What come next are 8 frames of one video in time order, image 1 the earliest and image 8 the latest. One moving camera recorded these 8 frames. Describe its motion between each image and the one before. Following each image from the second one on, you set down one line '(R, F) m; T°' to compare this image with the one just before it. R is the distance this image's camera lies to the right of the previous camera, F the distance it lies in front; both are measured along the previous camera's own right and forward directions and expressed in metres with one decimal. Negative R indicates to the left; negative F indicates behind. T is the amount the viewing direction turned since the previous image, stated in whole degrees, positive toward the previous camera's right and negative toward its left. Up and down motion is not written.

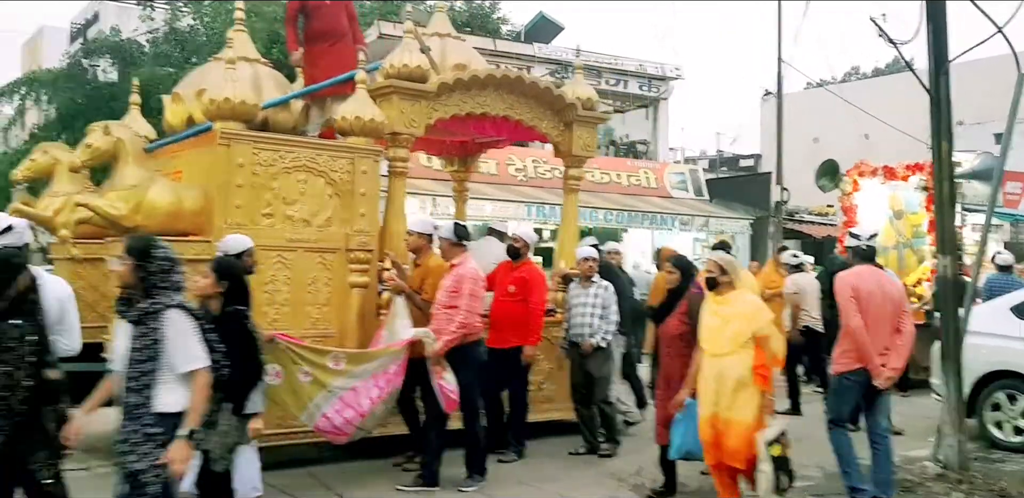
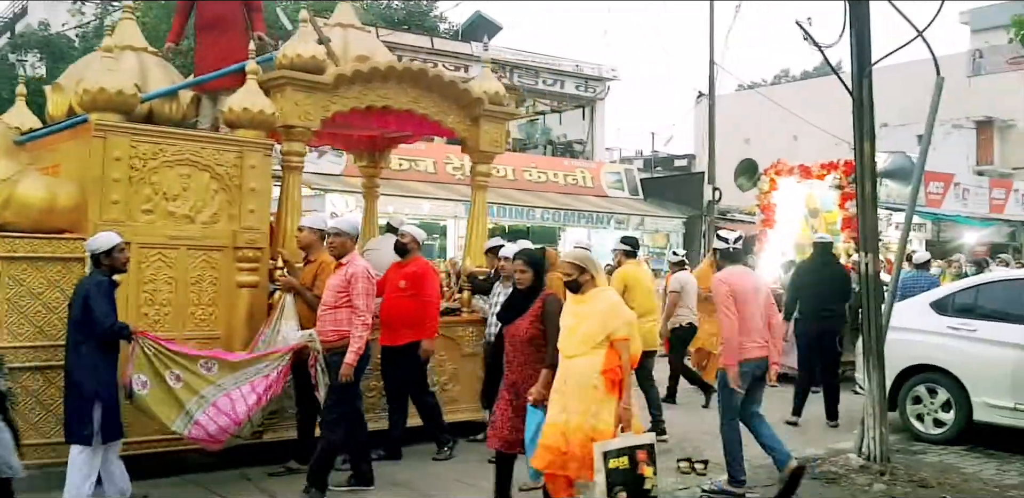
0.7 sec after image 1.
(+0.3, +0.2) m; +4°
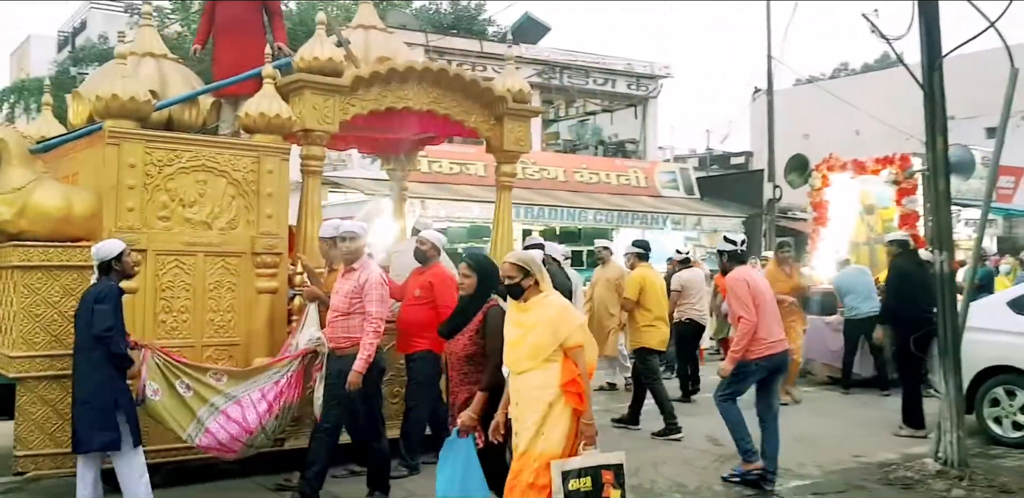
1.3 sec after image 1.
(+0.2, +0.2) m; -3°
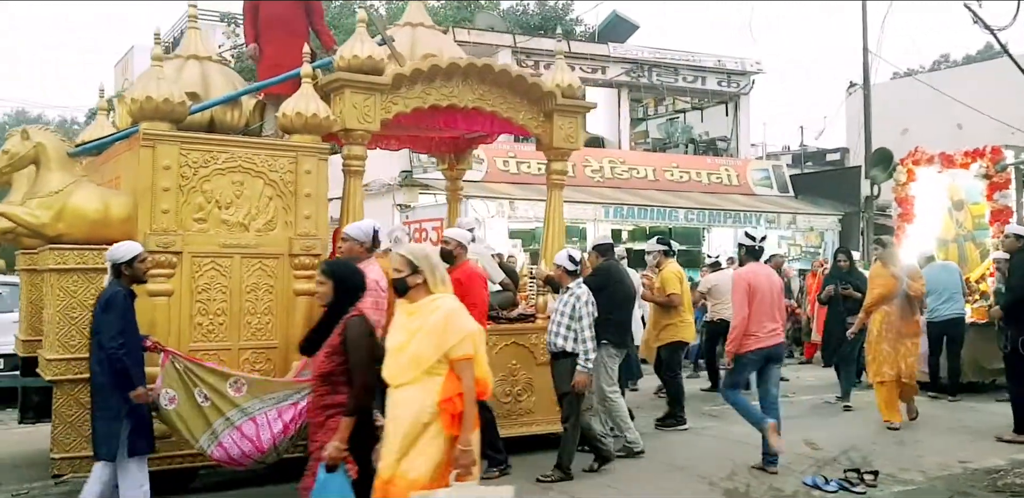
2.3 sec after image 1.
(+0.3, +0.3) m; -6°
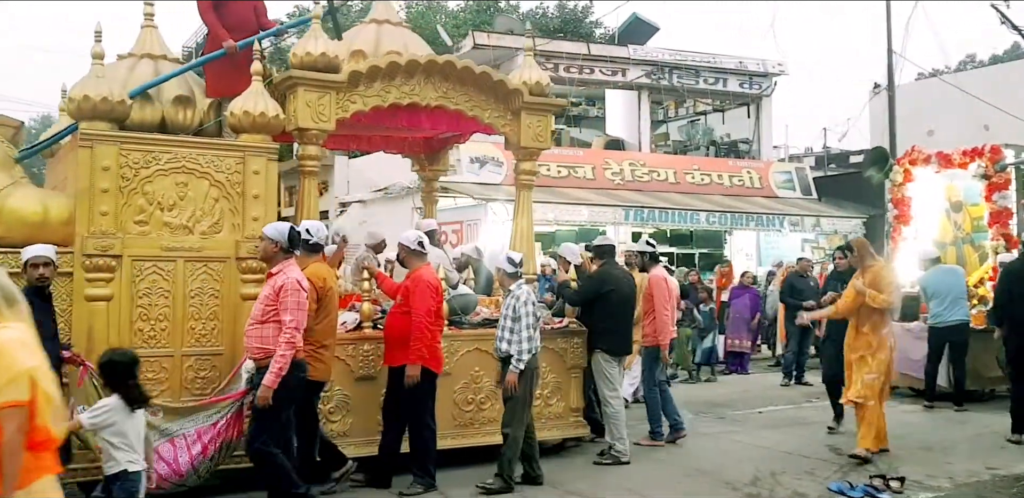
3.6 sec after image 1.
(+0.4, +0.2) m; -1°
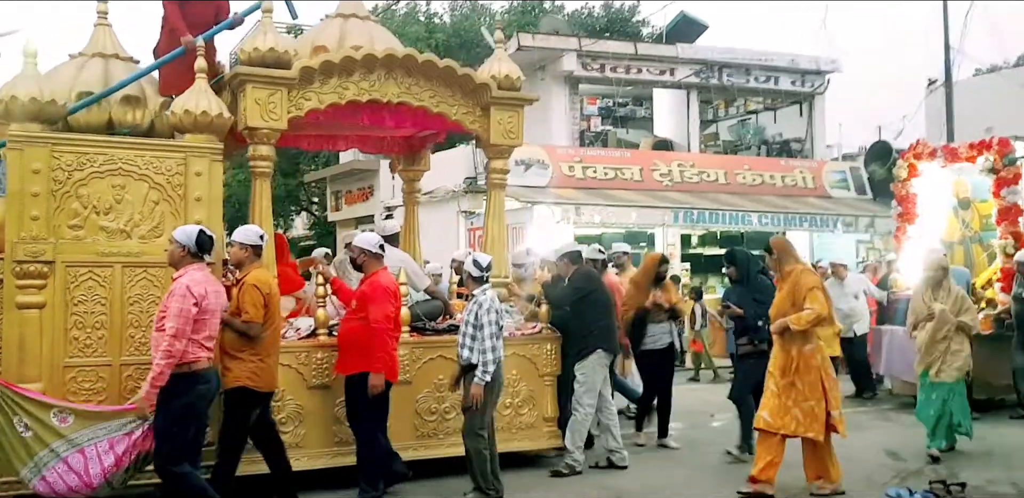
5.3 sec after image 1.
(+0.5, +0.3) m; -3°
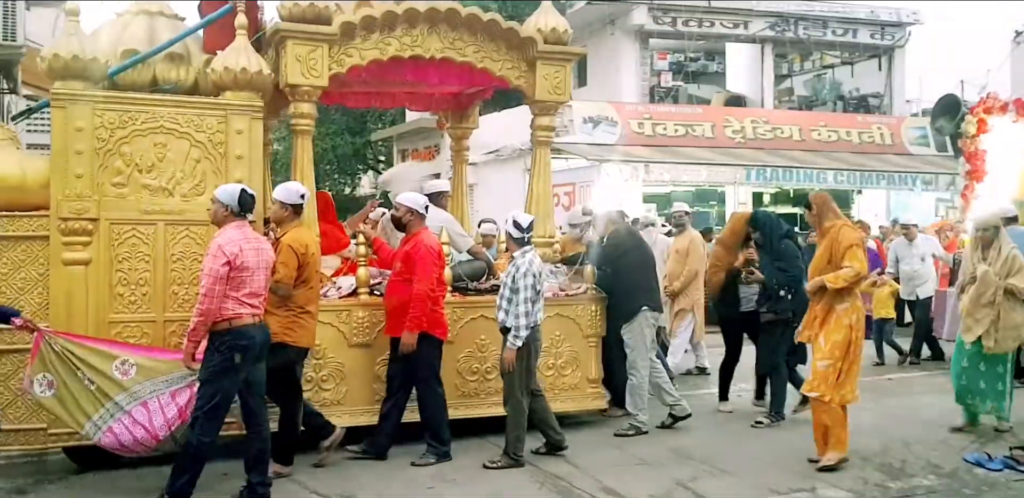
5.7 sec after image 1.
(+0.2, +0.1) m; -4°
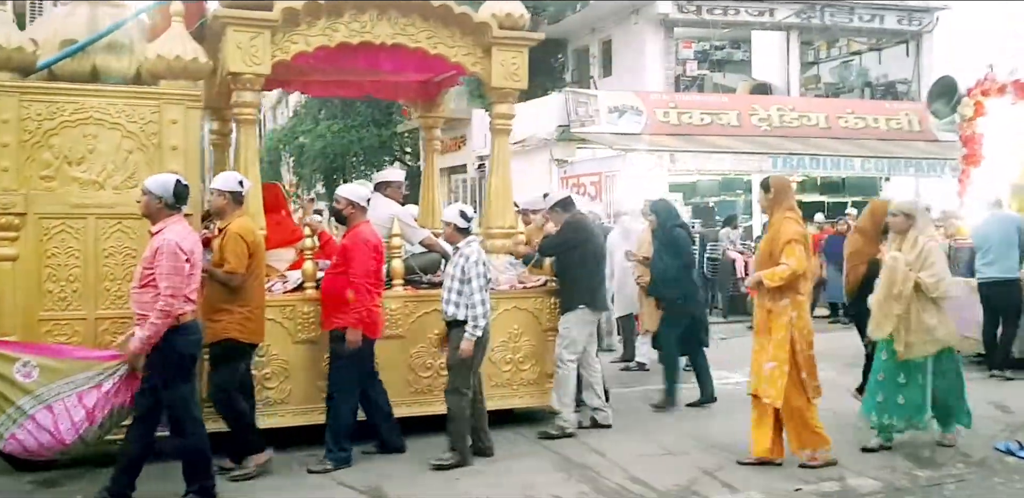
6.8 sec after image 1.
(+0.5, +0.2) m; -1°
